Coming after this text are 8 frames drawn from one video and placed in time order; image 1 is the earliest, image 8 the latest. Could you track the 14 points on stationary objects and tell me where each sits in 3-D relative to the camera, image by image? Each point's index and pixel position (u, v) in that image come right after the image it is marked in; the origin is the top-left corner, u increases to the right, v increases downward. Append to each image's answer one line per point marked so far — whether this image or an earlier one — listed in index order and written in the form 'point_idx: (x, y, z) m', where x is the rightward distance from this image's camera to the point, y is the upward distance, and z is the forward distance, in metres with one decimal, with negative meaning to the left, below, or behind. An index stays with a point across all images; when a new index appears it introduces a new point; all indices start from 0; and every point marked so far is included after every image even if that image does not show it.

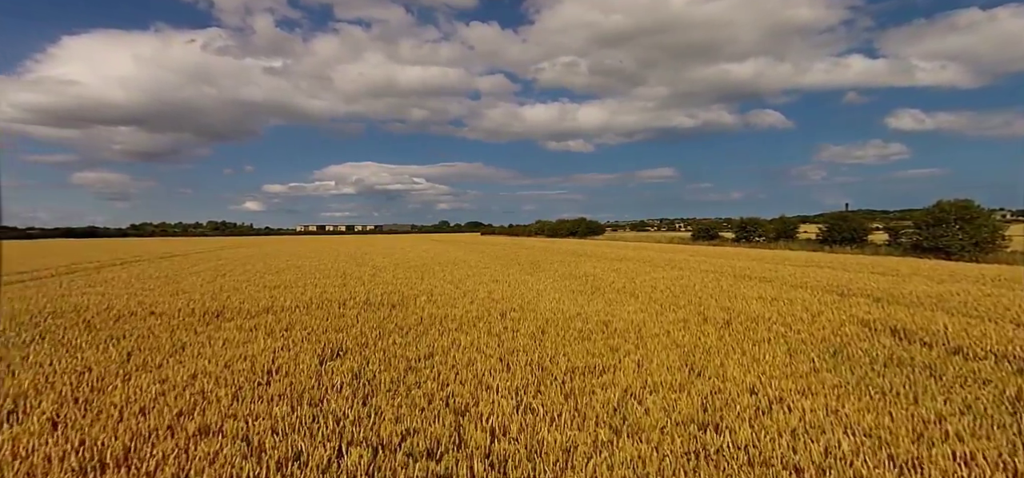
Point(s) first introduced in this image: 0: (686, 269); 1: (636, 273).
0: (+5.1, -0.9, +14.1) m
1: (+3.3, -0.9, +12.8) m
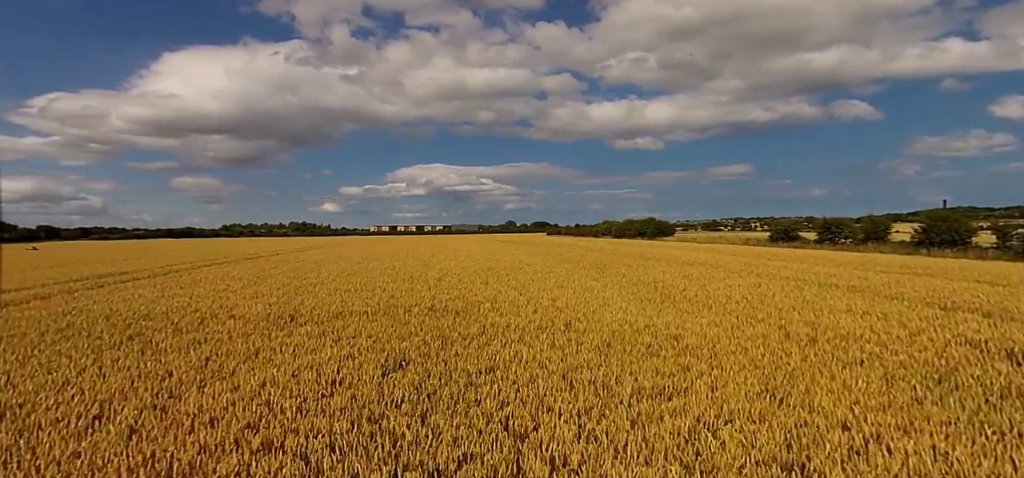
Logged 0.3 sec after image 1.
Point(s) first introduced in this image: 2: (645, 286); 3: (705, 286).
0: (+6.8, -1.0, +13.2) m
1: (+4.9, -1.0, +12.1) m
2: (+3.0, -1.1, +11.3) m
3: (+4.2, -1.1, +11.0) m
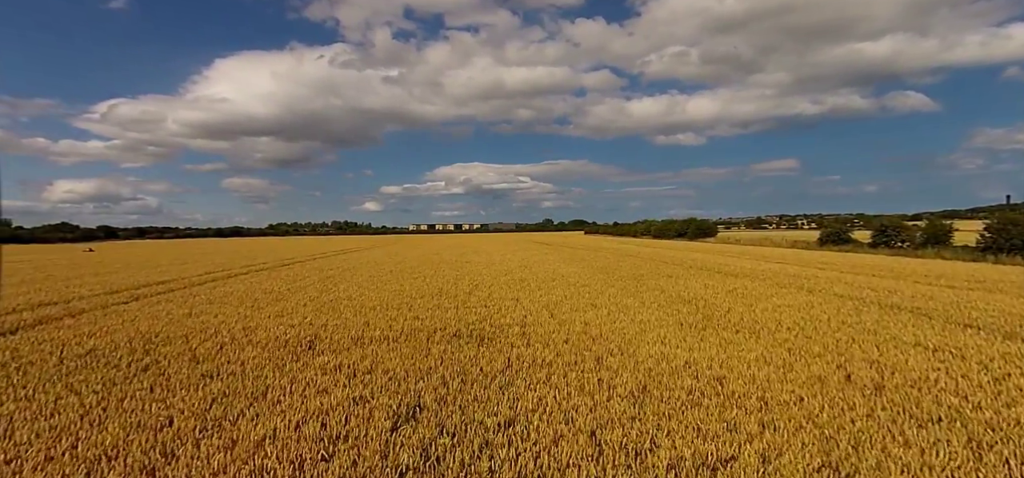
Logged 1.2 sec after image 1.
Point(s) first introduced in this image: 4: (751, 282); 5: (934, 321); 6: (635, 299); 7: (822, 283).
0: (+7.5, -1.3, +12.3) m
1: (+5.5, -1.4, +11.3) m
2: (+3.6, -1.4, +10.6) m
3: (+4.8, -1.4, +10.2) m
4: (+6.8, -1.3, +14.1) m
5: (+7.1, -1.4, +8.5) m
6: (+2.7, -1.4, +11.2) m
7: (+8.6, -1.3, +13.8) m
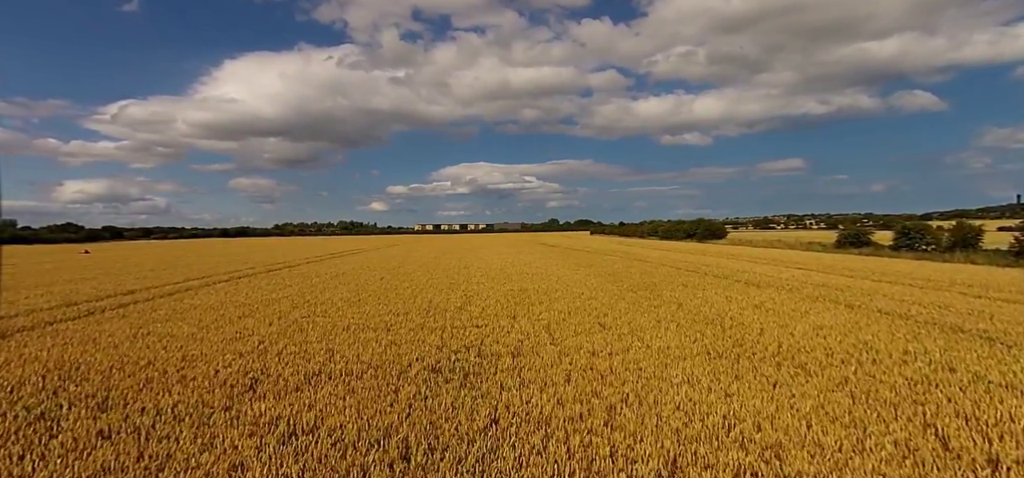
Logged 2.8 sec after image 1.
0: (+7.5, -1.5, +10.8) m
1: (+5.5, -1.5, +9.9) m
2: (+3.6, -1.6, +9.2) m
3: (+4.8, -1.6, +8.8) m
4: (+6.7, -1.4, +12.6) m
5: (+7.0, -1.6, +7.0) m
6: (+2.7, -1.6, +9.8) m
7: (+8.6, -1.4, +12.3) m
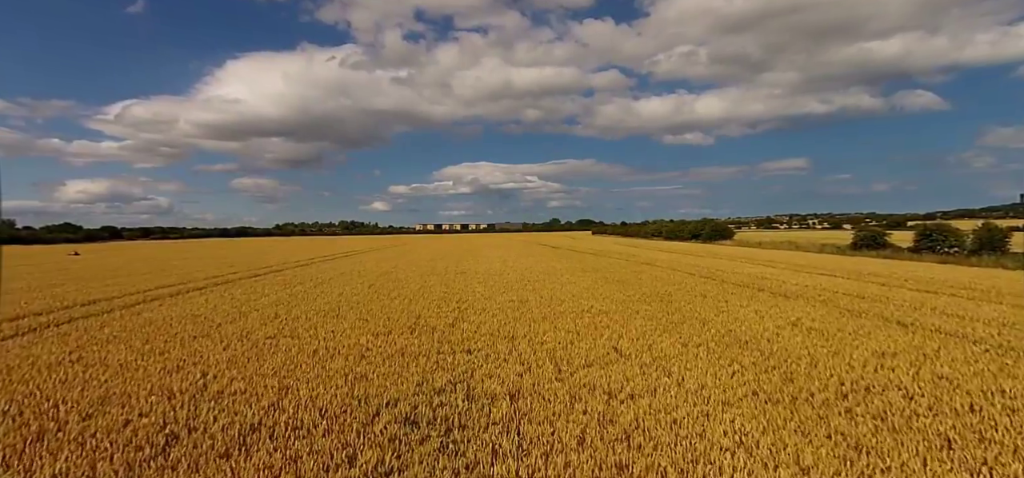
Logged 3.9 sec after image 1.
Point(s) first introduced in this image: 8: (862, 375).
0: (+7.5, -1.6, +9.3) m
1: (+5.5, -1.7, +8.4) m
2: (+3.5, -1.7, +7.8) m
3: (+4.8, -1.7, +7.4) m
4: (+6.7, -1.6, +11.2) m
5: (+7.0, -1.7, +5.5) m
6: (+2.7, -1.7, +8.4) m
7: (+8.6, -1.6, +10.9) m
8: (+4.5, -1.7, +6.5) m
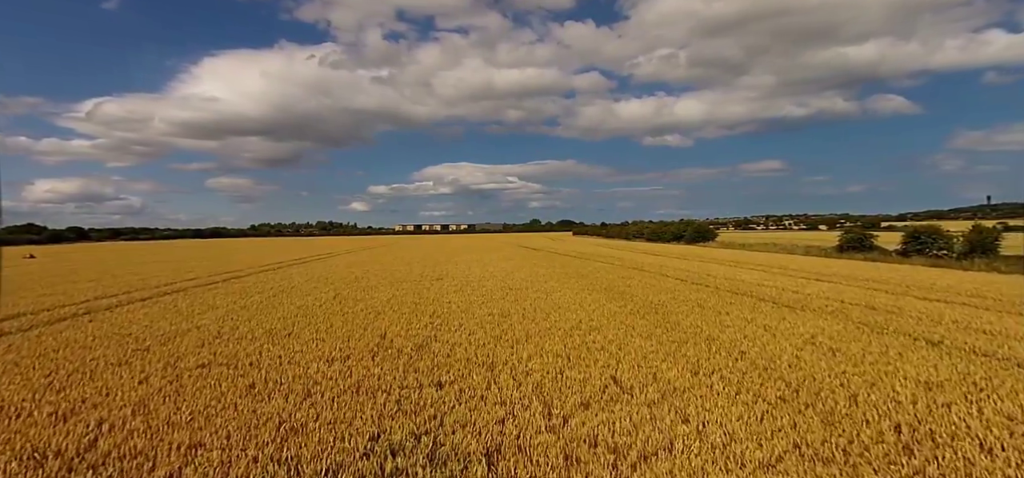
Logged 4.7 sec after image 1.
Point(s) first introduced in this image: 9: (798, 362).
0: (+7.1, -1.8, +8.2) m
1: (+5.1, -1.8, +7.2) m
2: (+3.2, -1.9, +6.5) m
3: (+4.5, -1.8, +6.1) m
4: (+6.3, -1.7, +10.0) m
5: (+6.8, -1.8, +4.4) m
6: (+2.3, -1.9, +7.1) m
7: (+8.1, -1.7, +9.8) m
8: (+4.3, -1.8, +5.3) m
9: (+4.5, -1.8, +7.9) m
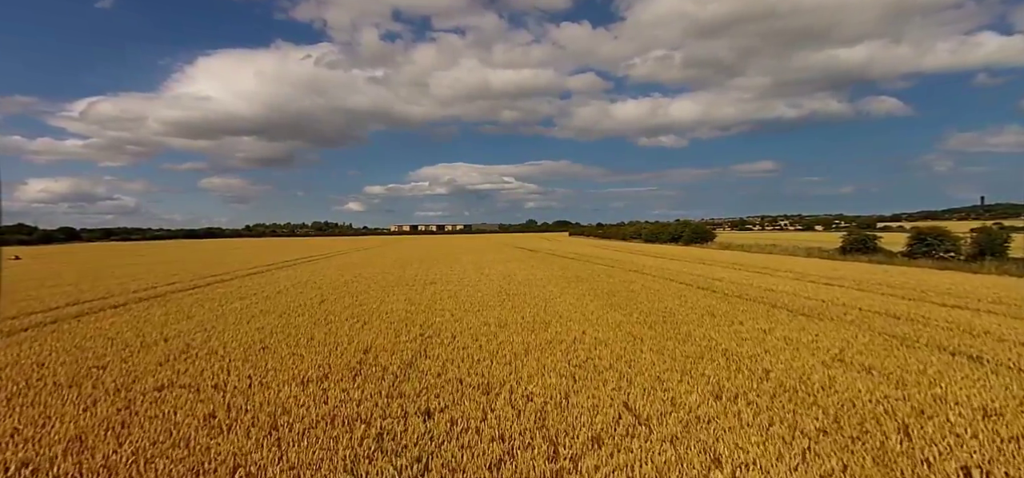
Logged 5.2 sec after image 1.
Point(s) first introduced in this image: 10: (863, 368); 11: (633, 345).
0: (+7.2, -1.8, +7.6) m
1: (+5.2, -1.9, +6.5) m
2: (+3.3, -2.0, +5.8) m
3: (+4.5, -1.9, +5.4) m
4: (+6.4, -1.8, +9.4) m
5: (+6.9, -1.9, +3.7) m
6: (+2.4, -1.9, +6.4) m
7: (+8.2, -1.8, +9.1) m
8: (+4.4, -1.9, +4.6) m
9: (+4.5, -1.9, +7.2) m
10: (+5.6, -1.9, +8.0) m
11: (+2.4, -1.9, +10.6) m
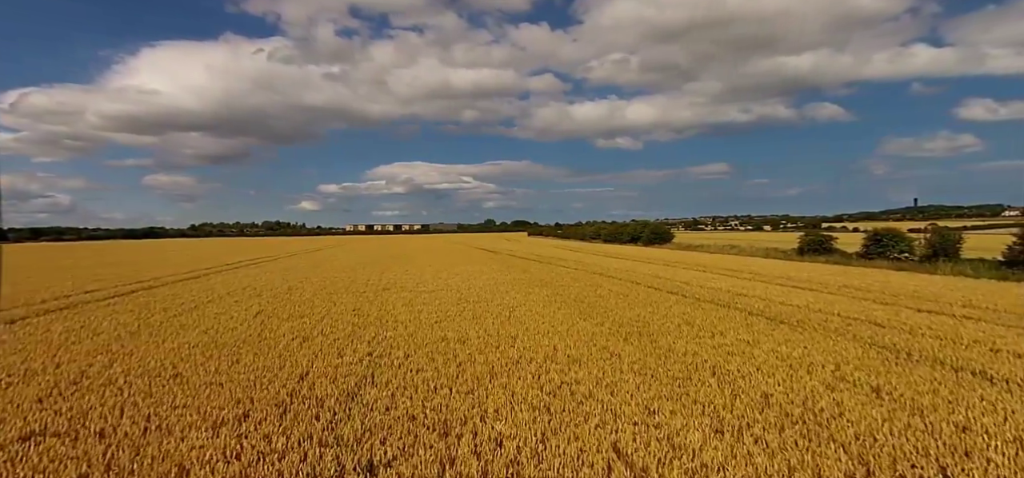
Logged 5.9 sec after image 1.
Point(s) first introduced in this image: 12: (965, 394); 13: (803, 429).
0: (+6.4, -1.9, +6.5) m
1: (+4.5, -2.0, +5.3) m
2: (+2.7, -2.0, +4.4) m
3: (+4.0, -2.0, +4.2) m
4: (+5.5, -1.9, +8.2) m
5: (+6.4, -2.0, +2.6) m
6: (+1.8, -2.0, +4.9) m
7: (+7.3, -1.9, +8.1) m
8: (+3.9, -2.0, +3.3) m
9: (+3.8, -2.0, +5.9) m
10: (+4.9, -1.9, +6.8) m
11: (+1.4, -2.0, +9.1) m
12: (+6.1, -2.0, +6.7) m
13: (+3.0, -2.0, +5.4) m
